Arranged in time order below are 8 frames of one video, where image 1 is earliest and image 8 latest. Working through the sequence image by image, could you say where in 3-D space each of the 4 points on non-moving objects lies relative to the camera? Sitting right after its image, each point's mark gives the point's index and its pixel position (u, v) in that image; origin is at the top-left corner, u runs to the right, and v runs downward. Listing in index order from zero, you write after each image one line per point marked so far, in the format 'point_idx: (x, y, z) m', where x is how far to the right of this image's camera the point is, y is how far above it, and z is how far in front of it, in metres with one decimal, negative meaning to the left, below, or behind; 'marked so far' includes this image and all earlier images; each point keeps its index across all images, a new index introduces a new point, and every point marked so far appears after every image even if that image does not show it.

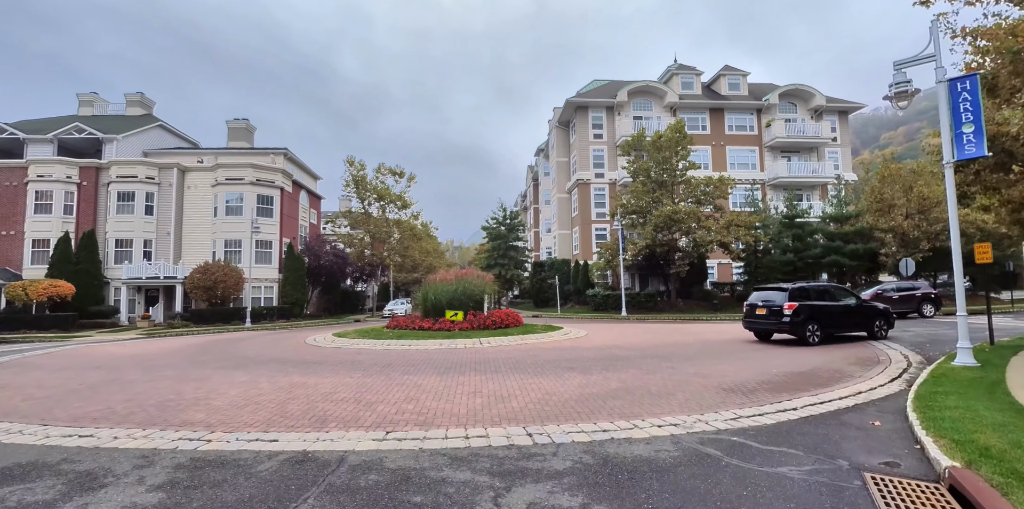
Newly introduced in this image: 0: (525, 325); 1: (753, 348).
0: (+0.5, -2.8, +18.9) m
1: (+6.8, -2.7, +13.3) m
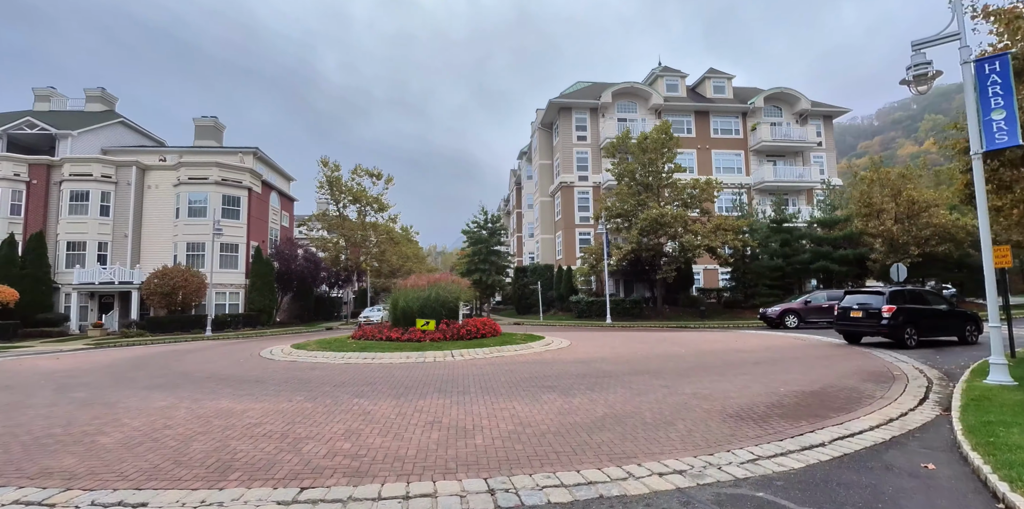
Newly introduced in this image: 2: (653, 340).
0: (-0.3, -3.0, +17.5) m
1: (+6.2, -2.8, +12.1) m
2: (+5.3, -3.2, +17.3) m
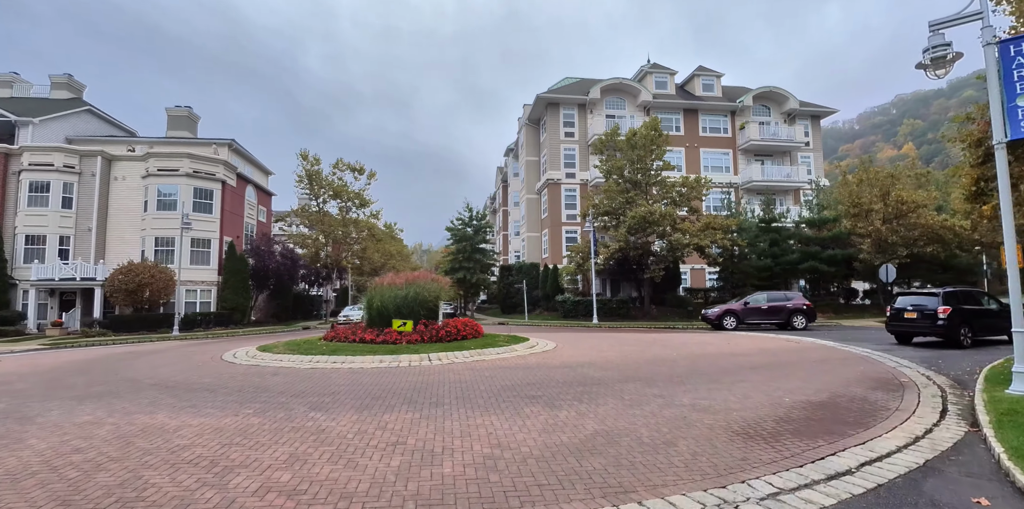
0: (-0.9, -2.9, +16.6) m
1: (+5.7, -2.7, +11.3) m
2: (+4.7, -3.1, +16.6) m
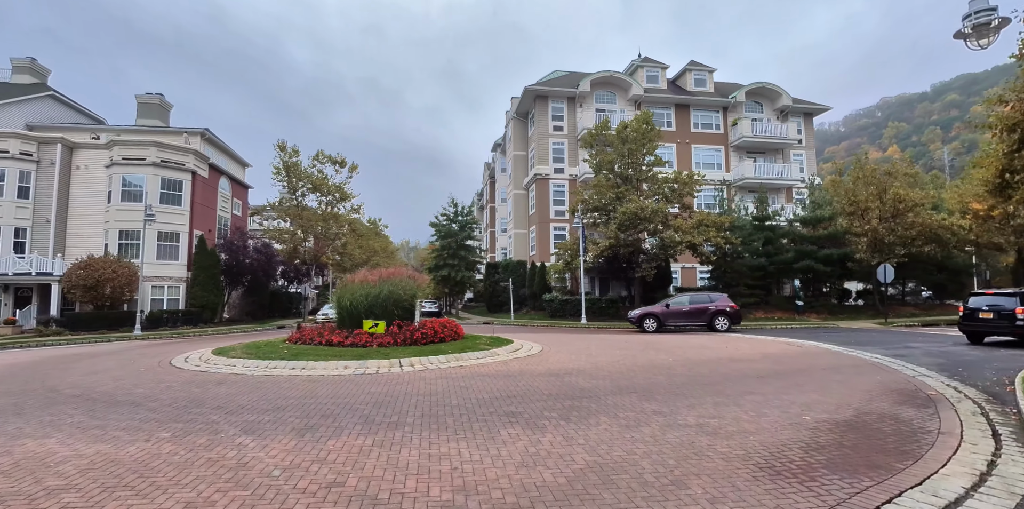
0: (-1.5, -2.7, +15.3) m
1: (+5.3, -2.6, +10.2) m
2: (+4.1, -3.0, +15.4) m
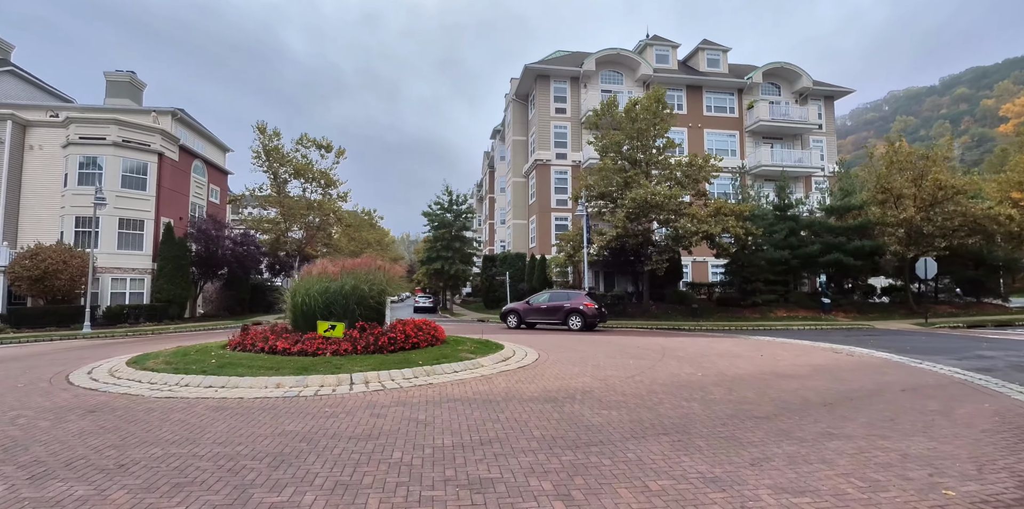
0: (-1.7, -2.4, +12.7) m
1: (+5.0, -2.4, +7.6) m
2: (+3.8, -2.7, +12.8) m
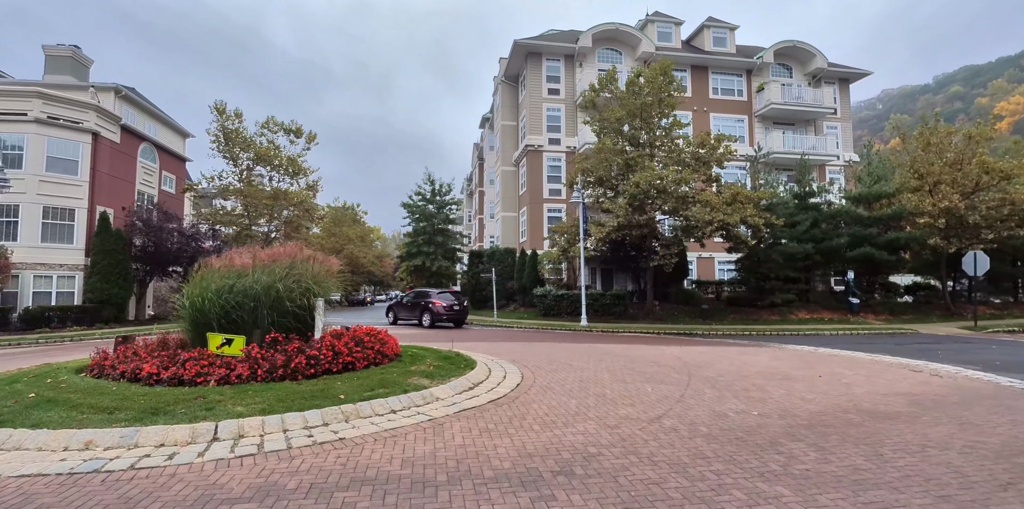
0: (-2.2, -2.1, +9.4) m
1: (+4.5, -2.2, +4.4) m
2: (+3.3, -2.4, +9.6) m
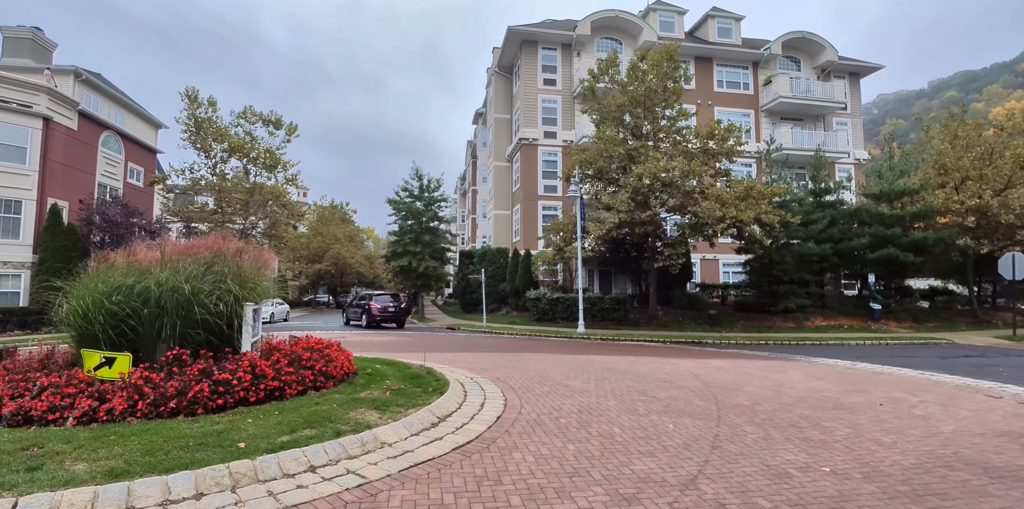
0: (-2.6, -2.0, +7.4) m
1: (+4.3, -2.1, +2.4) m
2: (+3.0, -2.3, +7.6) m
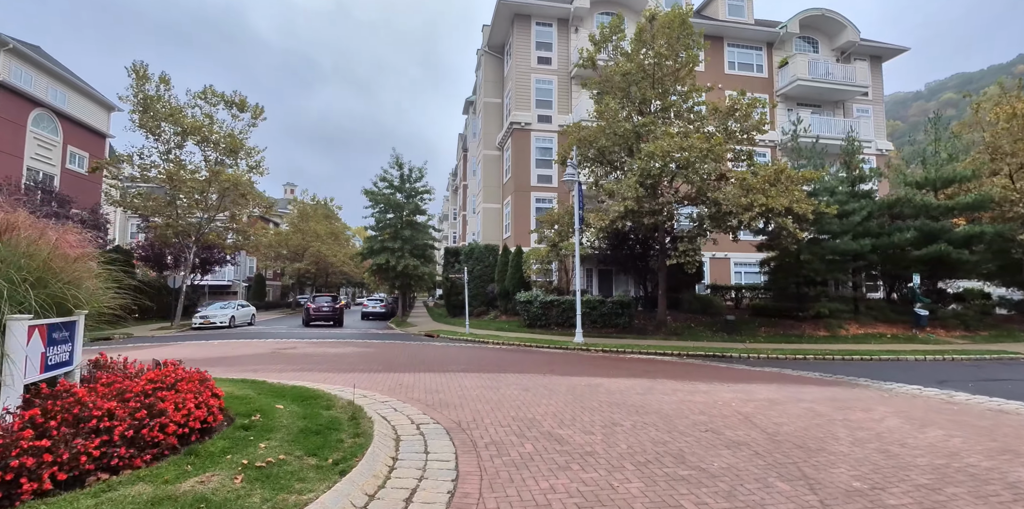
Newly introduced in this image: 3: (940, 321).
0: (-3.0, -1.8, +4.3) m
1: (+3.9, -1.9, -0.6) m
2: (+2.6, -2.2, +4.6) m
3: (+17.2, -2.7, +19.2) m
